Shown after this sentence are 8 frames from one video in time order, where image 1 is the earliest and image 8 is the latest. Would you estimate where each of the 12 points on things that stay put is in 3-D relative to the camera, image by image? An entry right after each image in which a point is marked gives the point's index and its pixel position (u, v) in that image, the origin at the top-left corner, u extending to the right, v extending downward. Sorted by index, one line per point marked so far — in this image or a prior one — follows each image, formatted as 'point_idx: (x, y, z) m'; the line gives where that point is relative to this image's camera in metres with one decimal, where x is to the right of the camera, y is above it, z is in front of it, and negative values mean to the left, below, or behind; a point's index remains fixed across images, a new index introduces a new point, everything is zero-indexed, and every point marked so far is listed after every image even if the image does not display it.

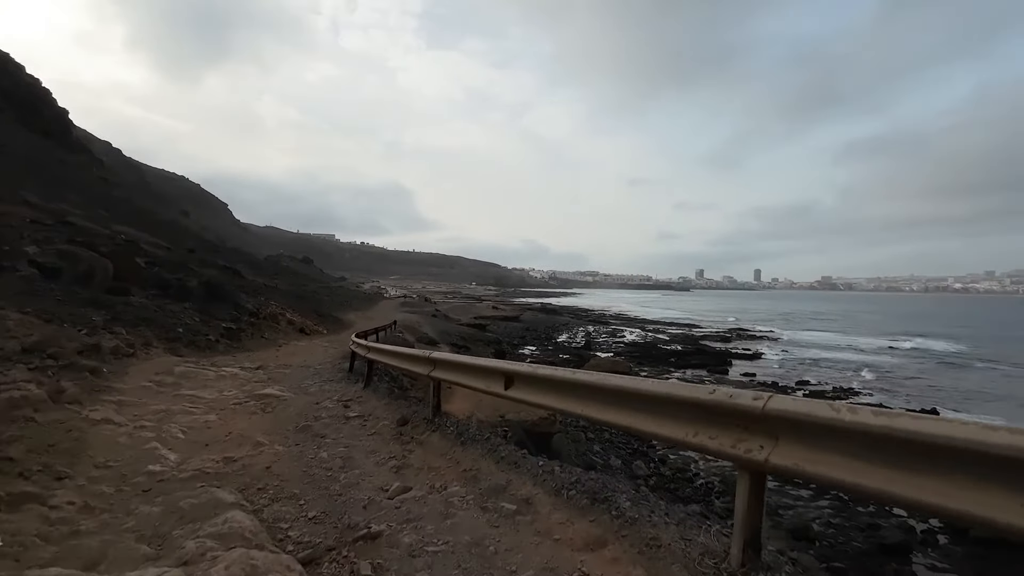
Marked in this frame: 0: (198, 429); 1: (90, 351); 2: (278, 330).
0: (-3.0, -1.4, +4.7) m
1: (-7.1, -1.1, +8.3) m
2: (-8.1, -1.5, +17.1) m
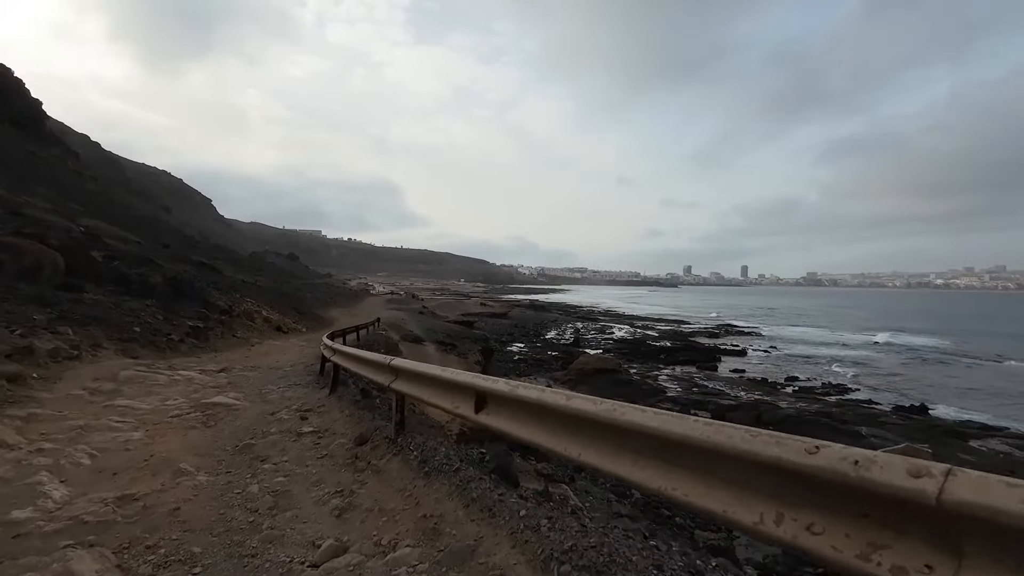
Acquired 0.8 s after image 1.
0: (-3.2, -1.3, +3.9) m
1: (-7.4, -1.0, +7.3) m
2: (-8.5, -1.3, +16.1) m
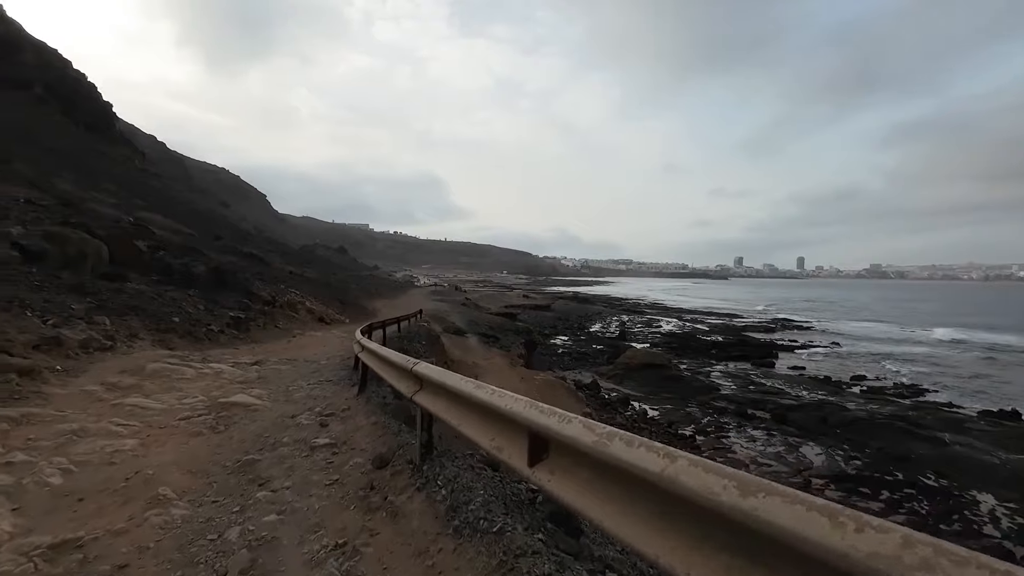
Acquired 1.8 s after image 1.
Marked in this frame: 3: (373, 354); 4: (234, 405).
0: (-2.8, -1.2, +3.3) m
1: (-6.7, -0.8, +7.0) m
2: (-7.1, -1.0, +15.9) m
3: (-1.6, -0.8, +5.6) m
4: (-3.1, -1.3, +5.5) m
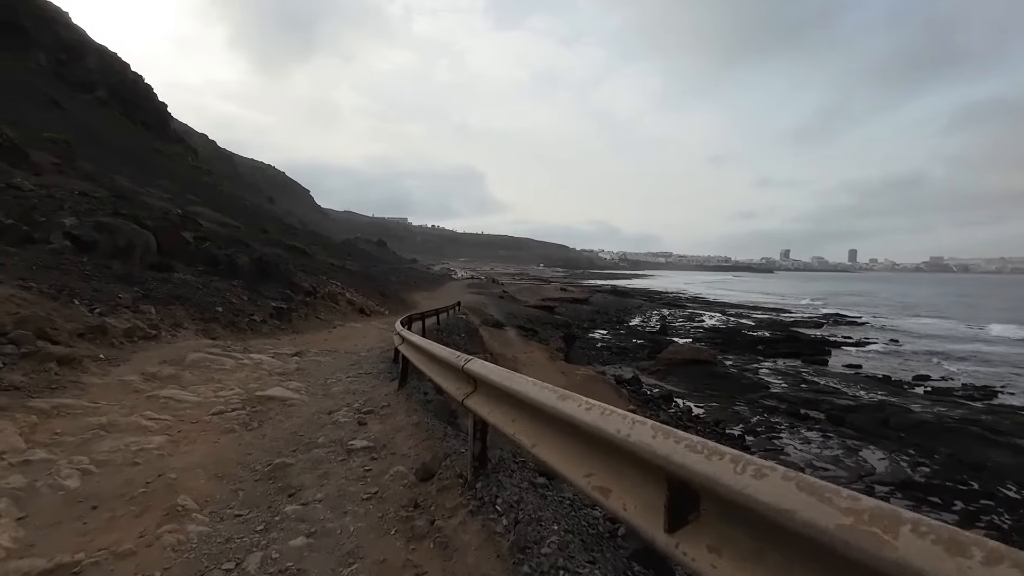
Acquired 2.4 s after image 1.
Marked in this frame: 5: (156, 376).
0: (-2.4, -1.1, +3.0) m
1: (-6.0, -0.7, +7.0) m
2: (-5.8, -0.7, +15.9) m
3: (-1.0, -0.6, +5.2) m
4: (-2.6, -1.2, +5.2) m
5: (-4.2, -1.1, +5.9) m
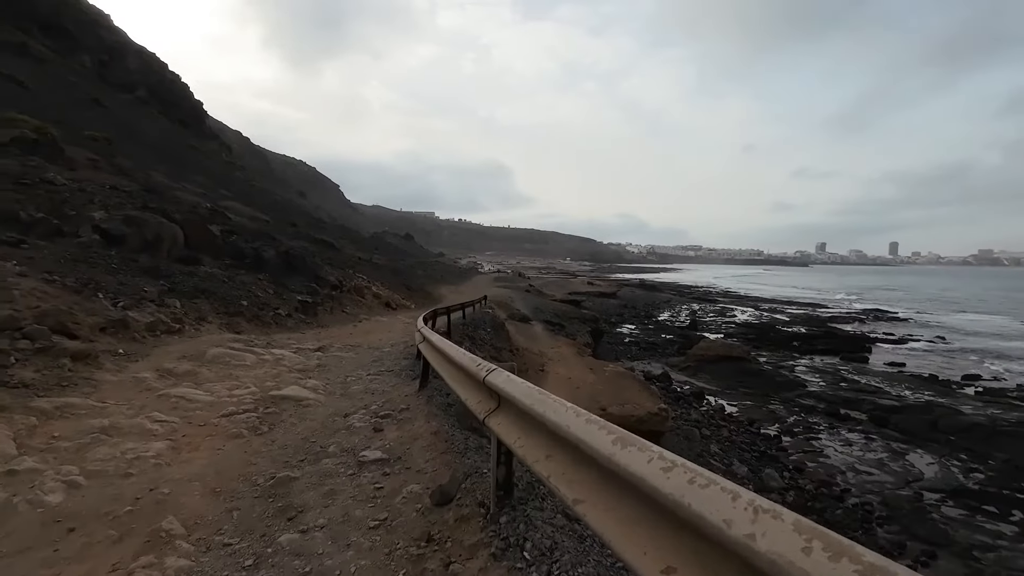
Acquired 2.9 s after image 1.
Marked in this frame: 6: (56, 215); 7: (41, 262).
0: (-2.3, -1.1, +2.7) m
1: (-5.6, -0.6, +6.9) m
2: (-4.9, -0.5, +15.8) m
3: (-0.7, -0.6, +4.8) m
4: (-2.3, -1.1, +4.9) m
5: (-3.9, -1.0, +5.7) m
6: (-9.4, +1.5, +10.1) m
7: (-7.8, +0.4, +8.1) m
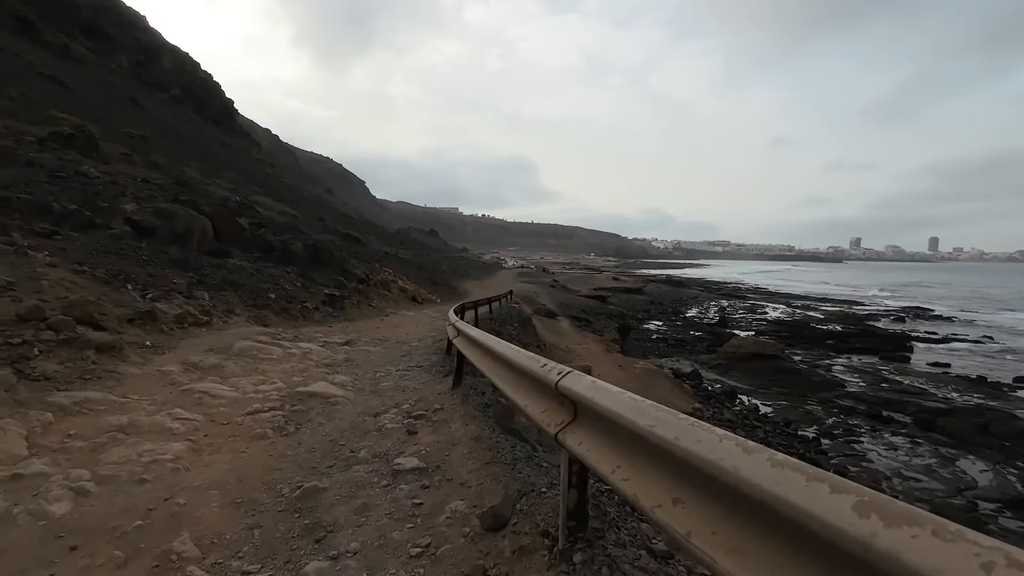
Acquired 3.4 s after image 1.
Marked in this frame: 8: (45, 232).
0: (-2.0, -1.0, +2.4) m
1: (-5.1, -0.4, +6.8) m
2: (-4.0, -0.3, +15.6) m
3: (-0.3, -0.5, +4.5) m
4: (-1.9, -1.0, +4.7) m
5: (-3.5, -0.9, +5.5) m
6: (-8.7, +1.7, +10.1) m
7: (-7.2, +0.6, +8.1) m
8: (-8.0, +1.0, +8.4) m
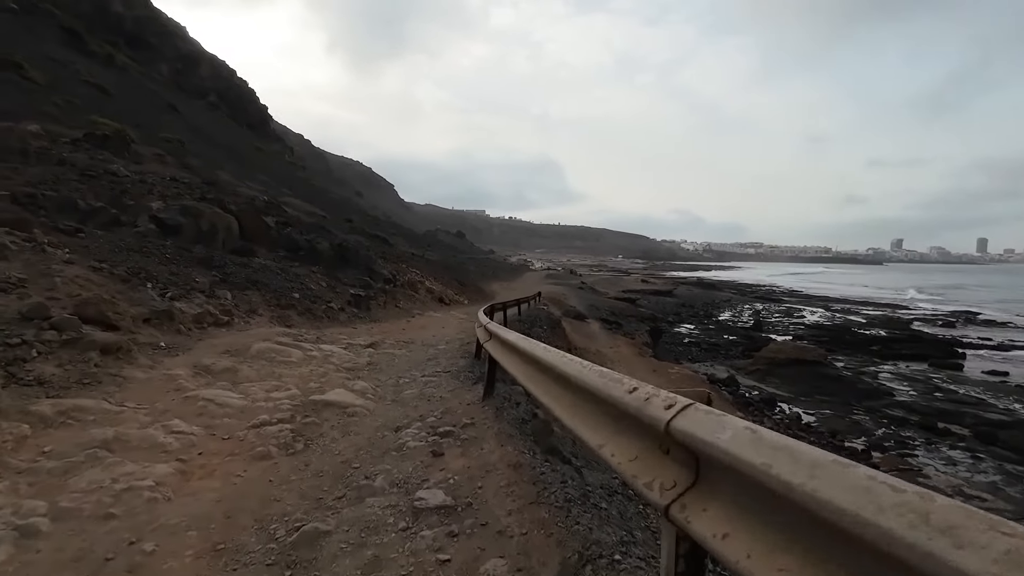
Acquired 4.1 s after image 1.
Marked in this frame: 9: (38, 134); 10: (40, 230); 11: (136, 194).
0: (-1.8, -1.0, +2.0) m
1: (-4.7, -0.4, +6.5) m
2: (-3.1, -0.4, +15.2) m
3: (0.0, -0.5, +3.9) m
4: (-1.6, -1.0, +4.2) m
5: (-3.1, -0.8, +5.1) m
6: (-8.1, +1.7, +10.0) m
7: (-6.7, +0.6, +7.9) m
8: (-7.4, +1.0, +8.2) m
9: (-12.6, +4.1, +13.1) m
10: (-7.3, +0.9, +7.5) m
11: (-8.2, +2.0, +10.7) m
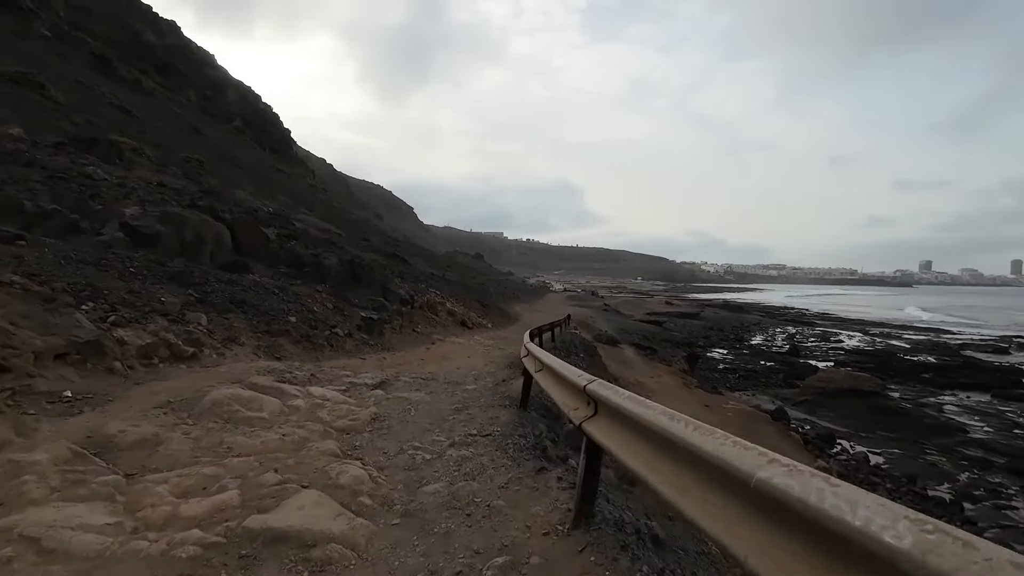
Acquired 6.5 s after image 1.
0: (-1.3, -1.0, 0.0) m
1: (-4.1, -0.6, +4.6) m
2: (-2.1, -1.0, +13.3) m
3: (+0.5, -0.6, +1.9) m
4: (-1.0, -1.1, +2.2) m
5: (-2.5, -1.0, +3.1) m
6: (-7.3, +1.3, +8.3) m
7: (-6.0, +0.3, +6.1) m
8: (-6.7, +0.7, +6.5) m
9: (-11.7, +3.6, +11.7) m
10: (-6.6, +0.6, +5.8) m
11: (-7.4, +1.6, +9.1) m
